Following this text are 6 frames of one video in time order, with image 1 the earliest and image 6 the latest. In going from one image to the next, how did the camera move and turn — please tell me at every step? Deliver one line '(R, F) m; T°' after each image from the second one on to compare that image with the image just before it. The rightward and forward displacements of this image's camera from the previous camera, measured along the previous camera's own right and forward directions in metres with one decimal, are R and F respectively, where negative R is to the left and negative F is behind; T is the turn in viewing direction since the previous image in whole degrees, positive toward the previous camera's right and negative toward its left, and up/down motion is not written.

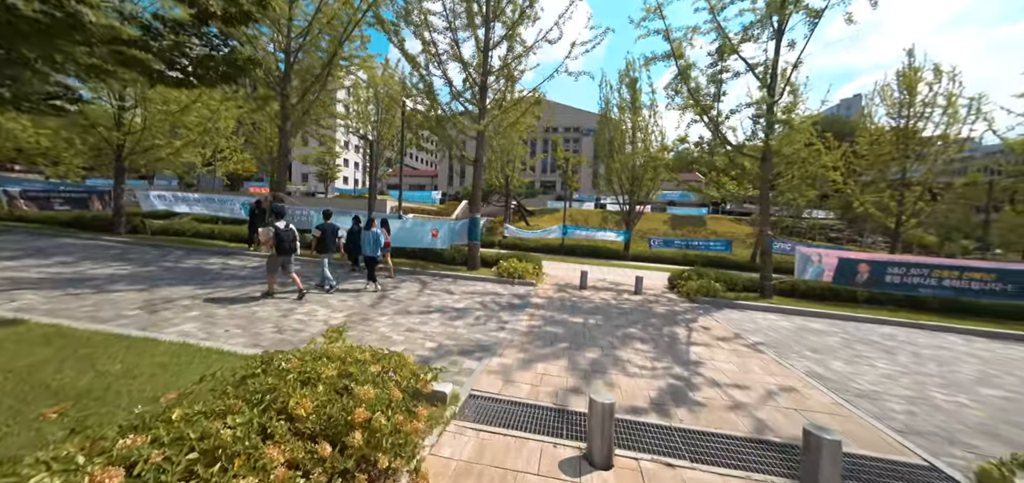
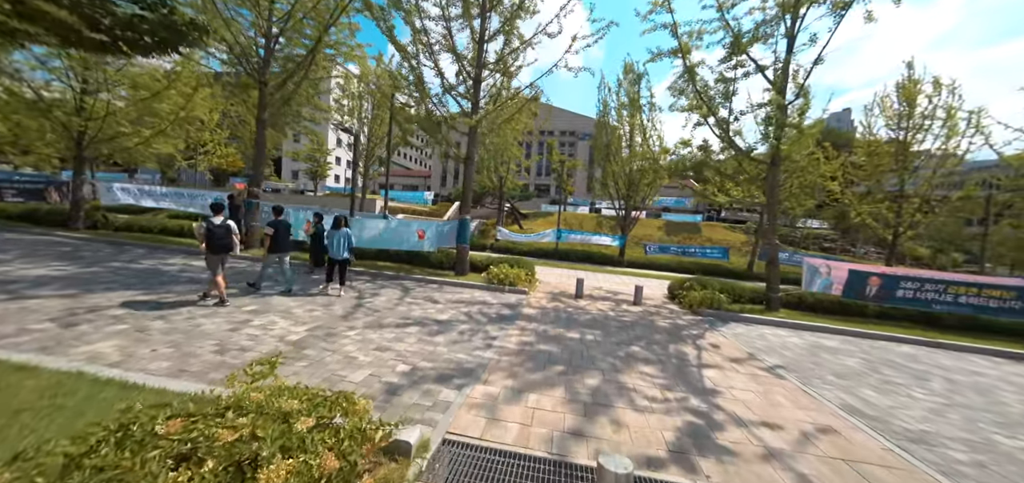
(0.0, +0.7) m; +1°
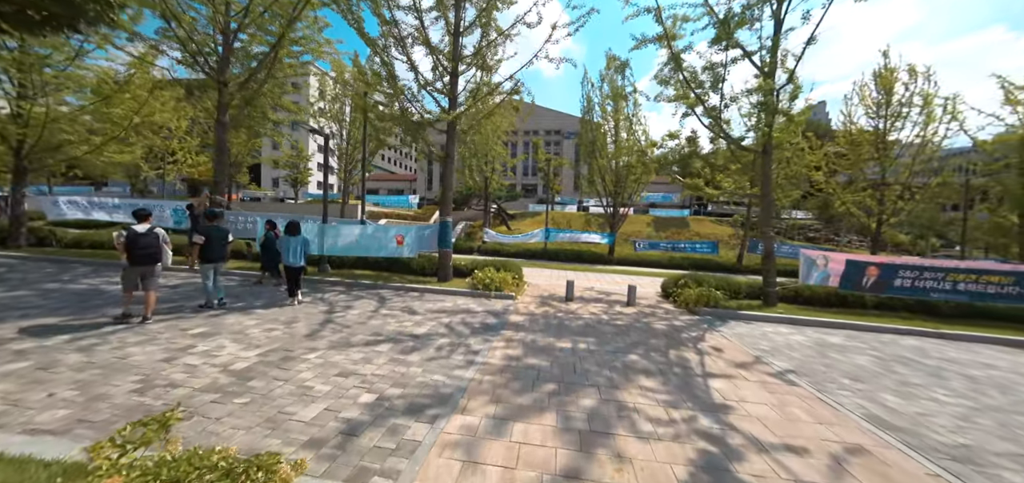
(+0.1, +0.5) m; +2°
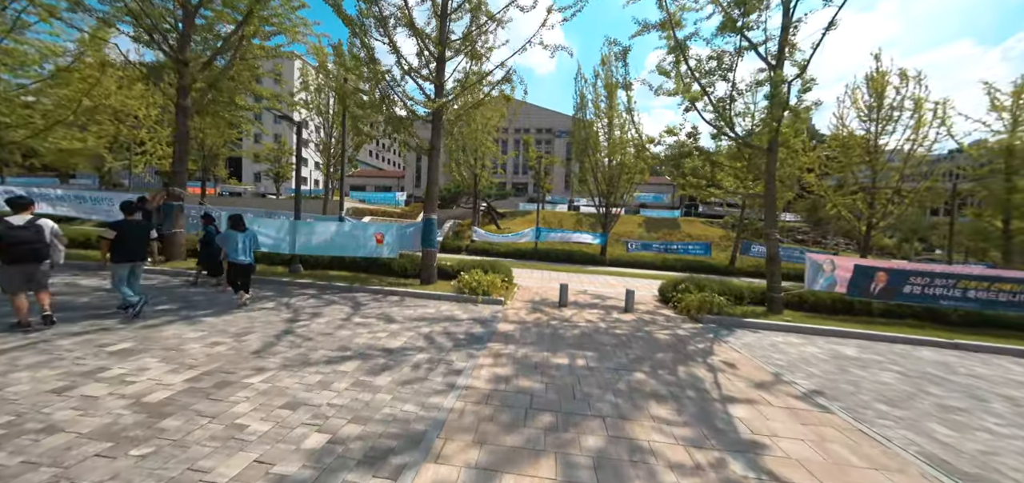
(0.0, +0.7) m; +2°
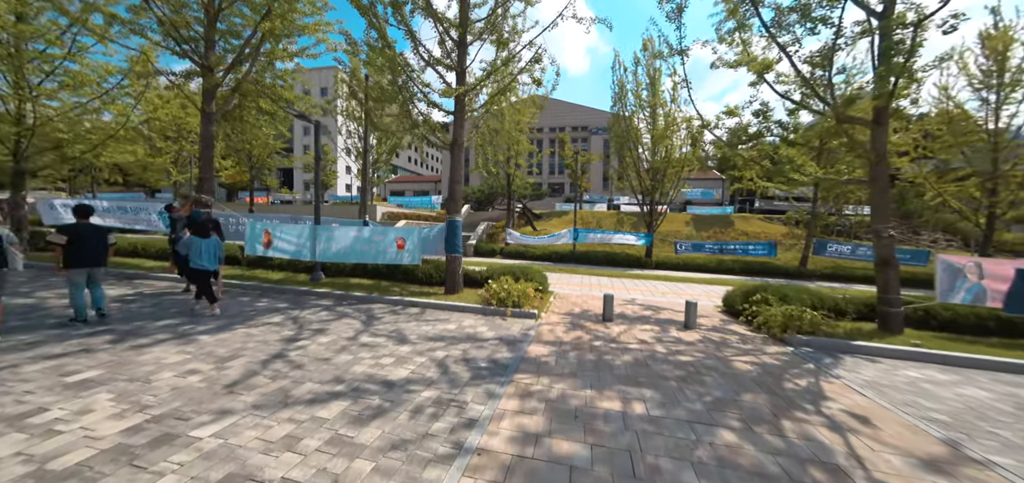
(+0.1, +1.1) m; -6°
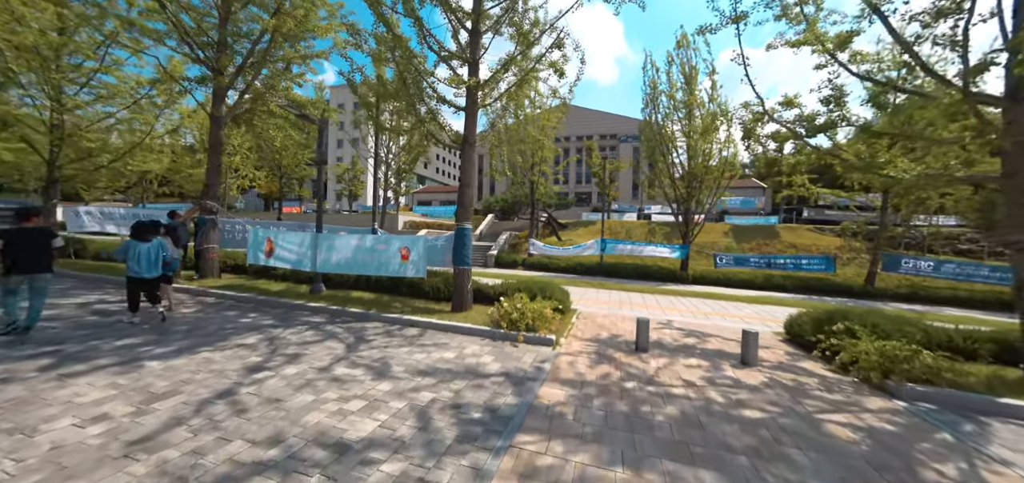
(+0.2, +1.1) m; -4°
